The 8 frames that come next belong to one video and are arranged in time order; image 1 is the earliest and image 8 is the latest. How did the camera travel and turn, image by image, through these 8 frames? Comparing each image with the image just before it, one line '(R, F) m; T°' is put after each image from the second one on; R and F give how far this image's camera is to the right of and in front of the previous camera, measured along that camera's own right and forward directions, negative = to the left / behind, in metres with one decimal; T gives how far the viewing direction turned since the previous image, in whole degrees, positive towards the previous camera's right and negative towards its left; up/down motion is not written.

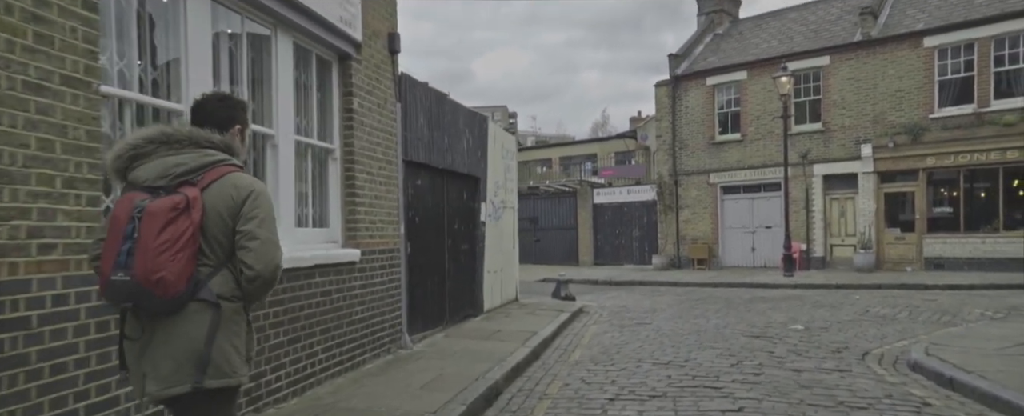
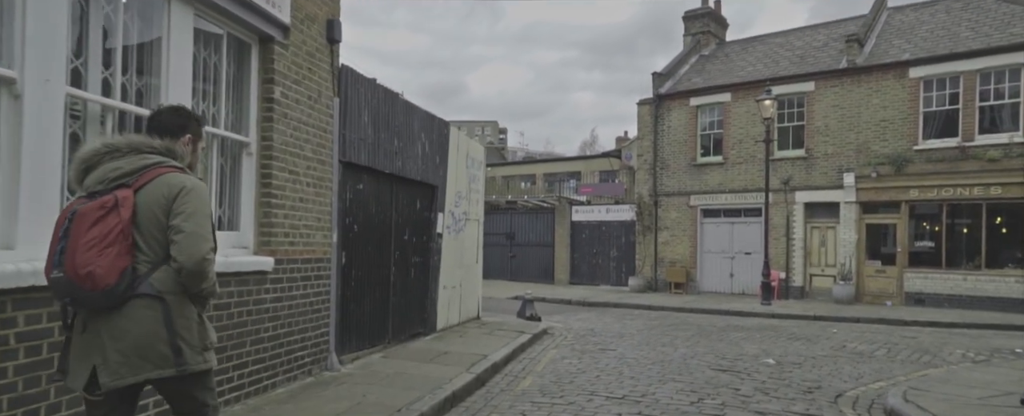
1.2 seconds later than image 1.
(+0.4, +0.7) m; +1°
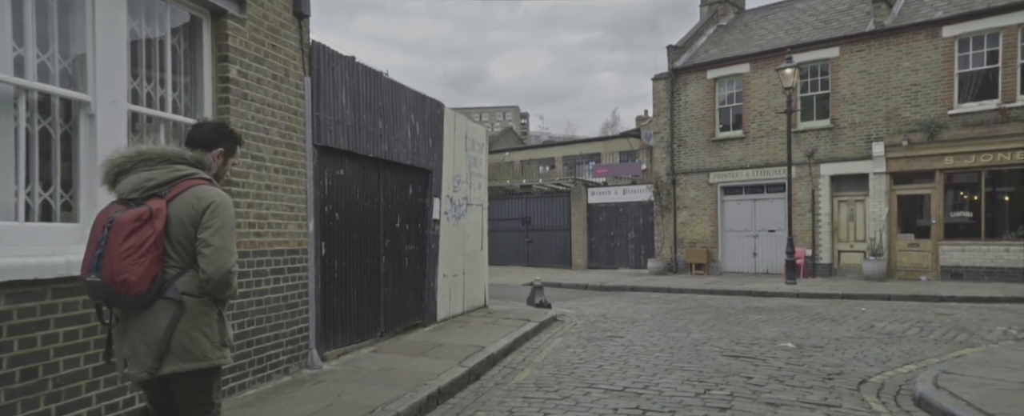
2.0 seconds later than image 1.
(+0.4, +0.5) m; -2°
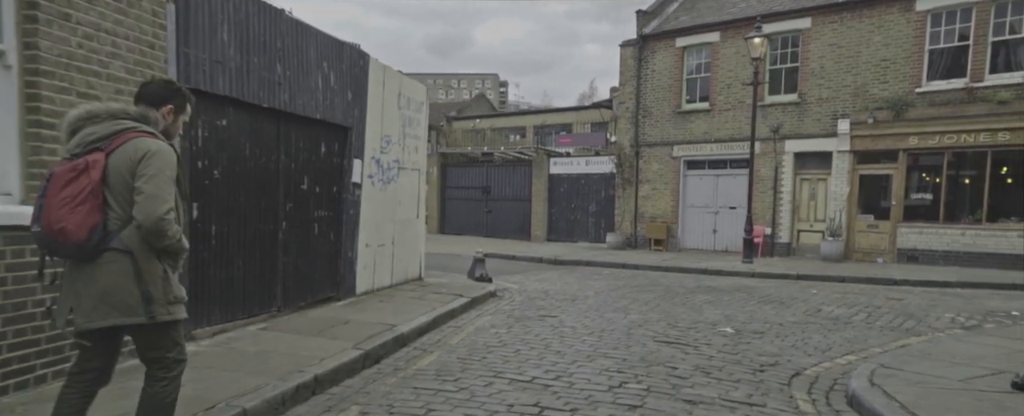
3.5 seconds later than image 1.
(+0.7, +0.7) m; +2°
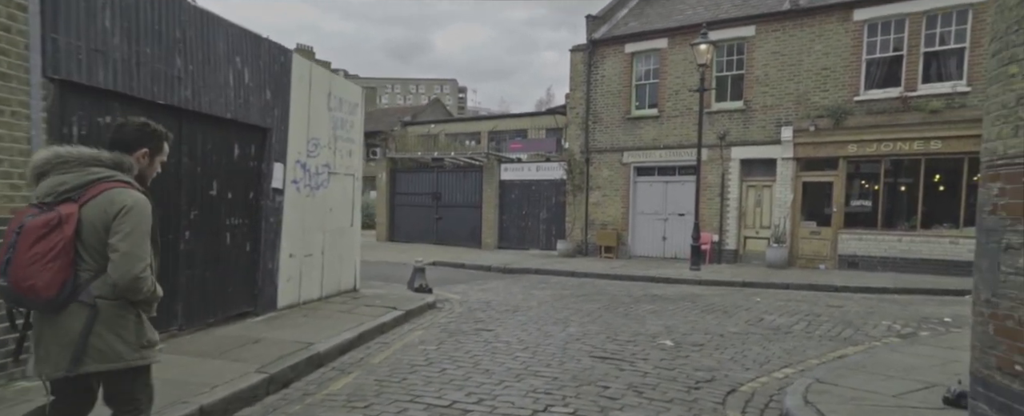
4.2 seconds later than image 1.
(+0.3, +0.3) m; +3°
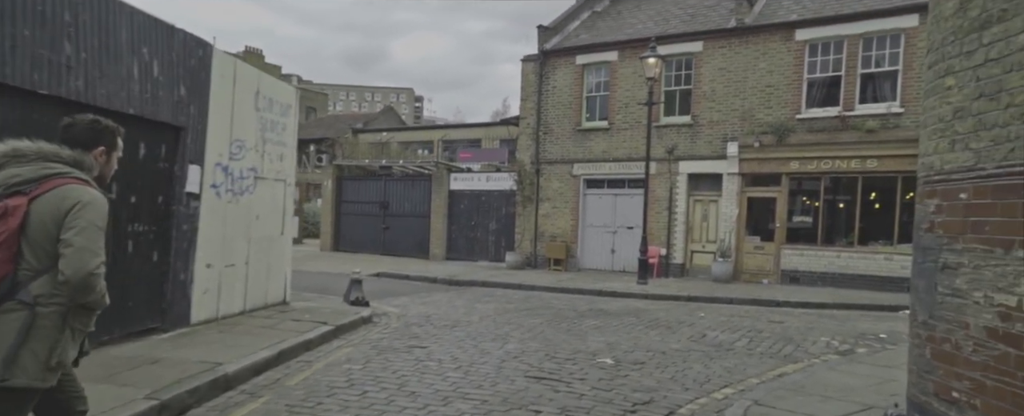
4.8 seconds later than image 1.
(+0.2, +0.3) m; +4°
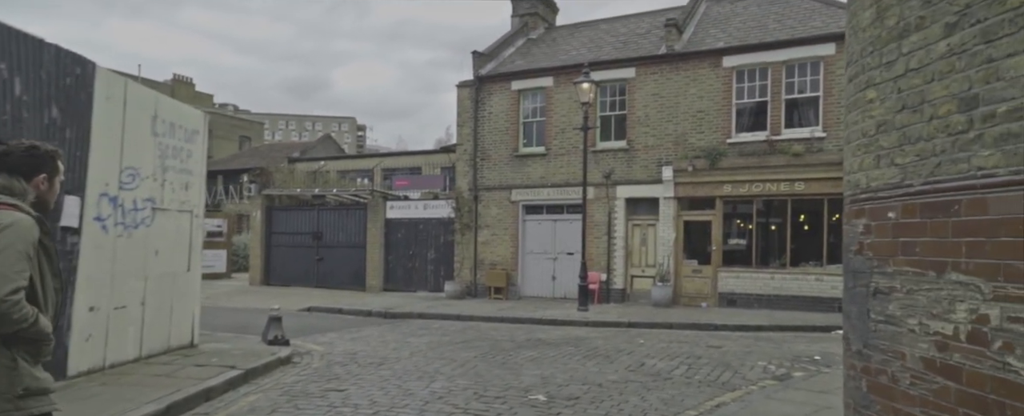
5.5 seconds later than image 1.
(+0.3, +0.4) m; +4°
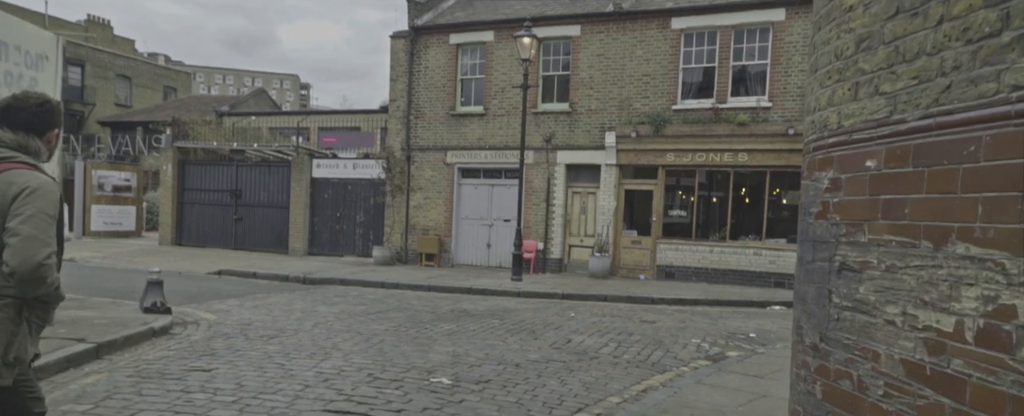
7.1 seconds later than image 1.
(+0.4, +1.0) m; +4°
